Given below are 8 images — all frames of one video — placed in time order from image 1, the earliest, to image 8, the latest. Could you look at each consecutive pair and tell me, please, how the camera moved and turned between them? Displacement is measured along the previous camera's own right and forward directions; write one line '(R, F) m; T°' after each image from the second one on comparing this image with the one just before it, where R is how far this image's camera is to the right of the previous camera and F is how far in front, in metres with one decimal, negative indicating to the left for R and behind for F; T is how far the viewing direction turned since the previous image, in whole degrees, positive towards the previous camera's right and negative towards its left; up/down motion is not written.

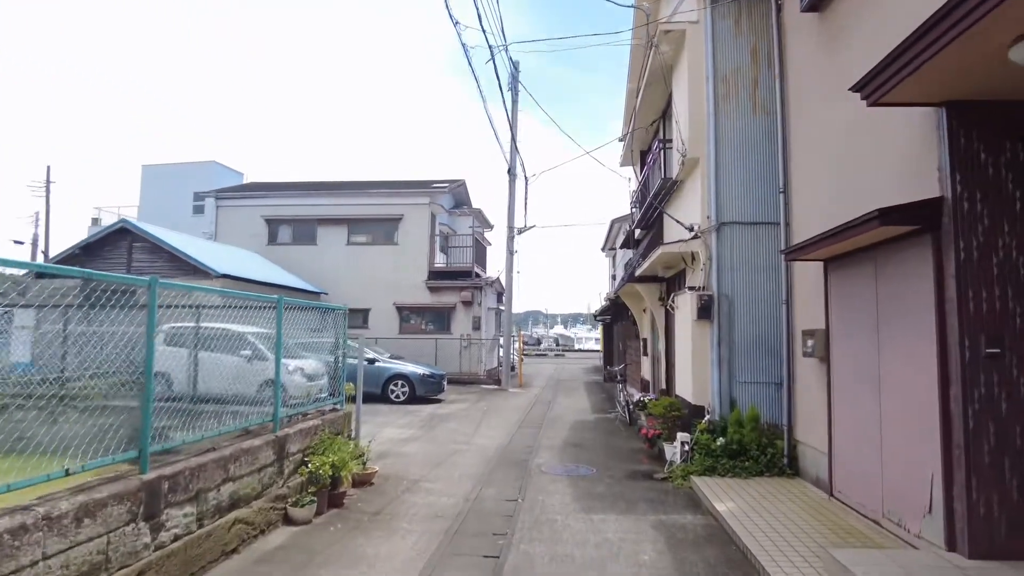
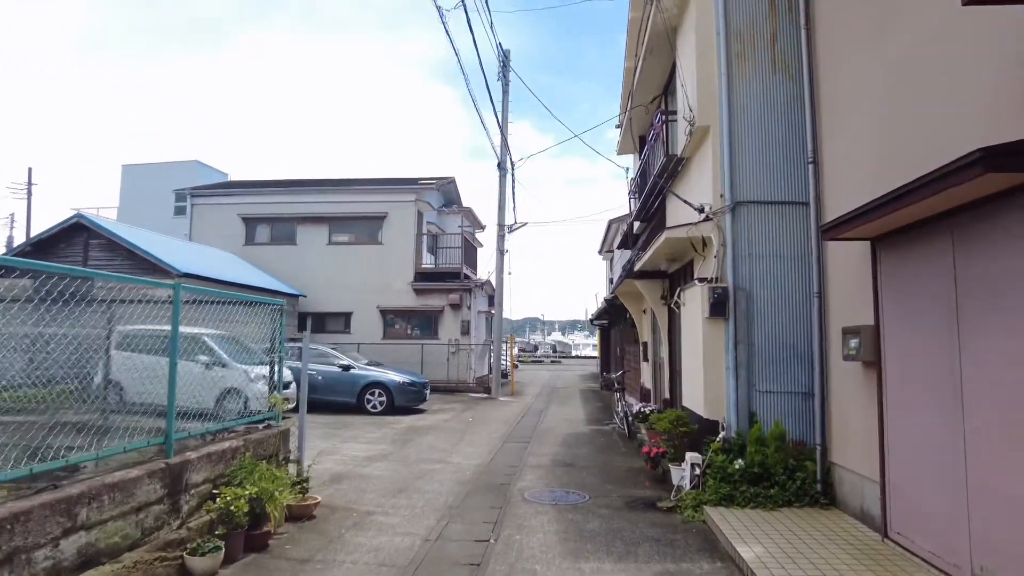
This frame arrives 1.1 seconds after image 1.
(+0.2, +1.2) m; 0°
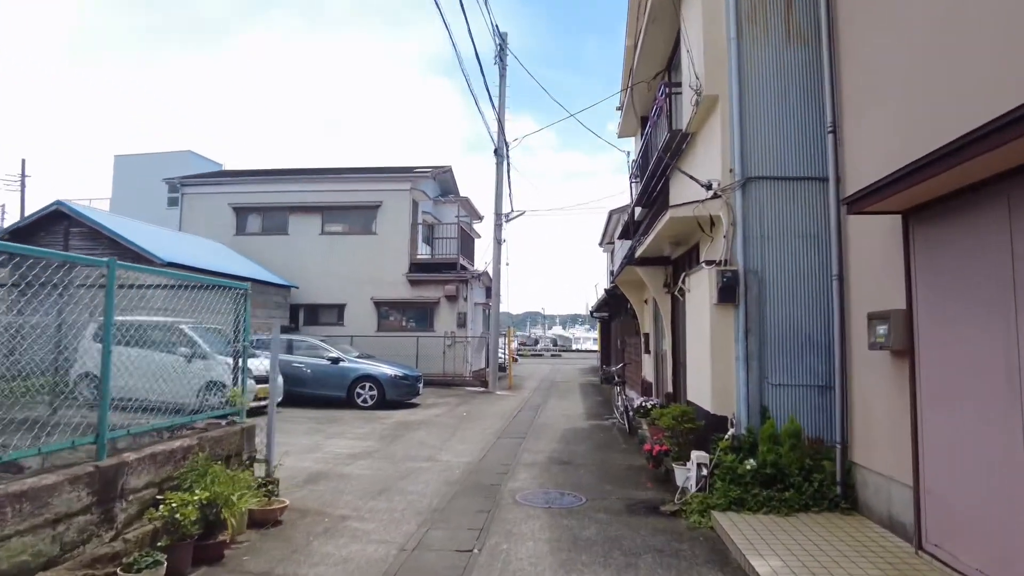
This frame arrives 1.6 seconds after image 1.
(+0.1, +0.5) m; 0°
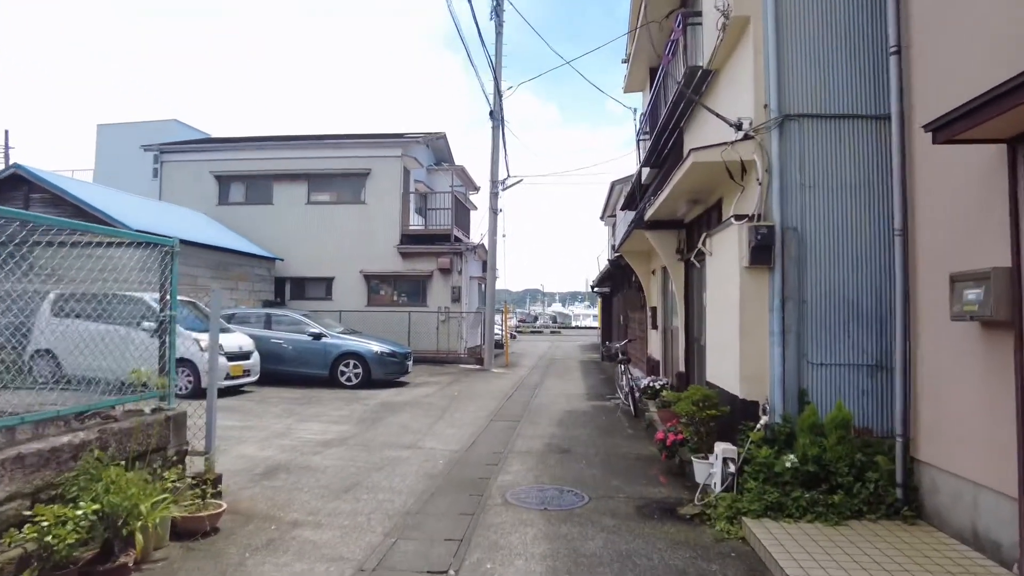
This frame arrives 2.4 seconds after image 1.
(+0.1, +1.0) m; 0°
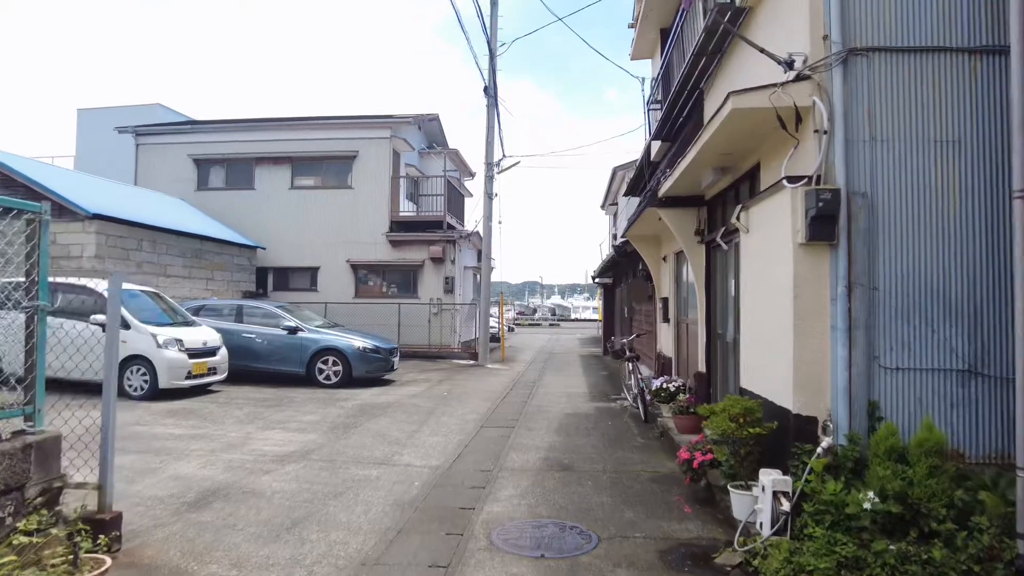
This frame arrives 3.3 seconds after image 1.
(+0.1, +1.1) m; 0°
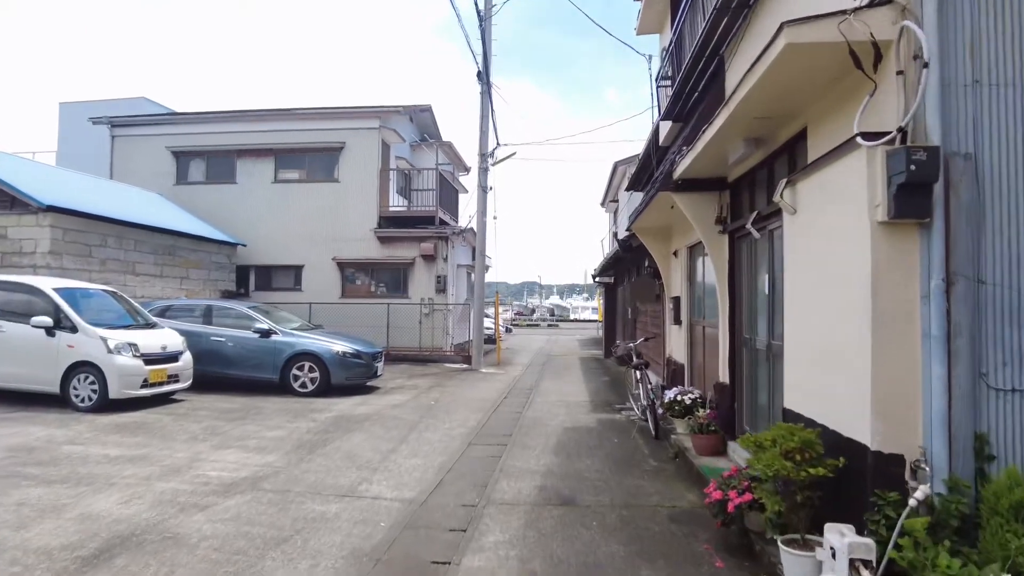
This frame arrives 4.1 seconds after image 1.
(+0.1, +1.0) m; 0°
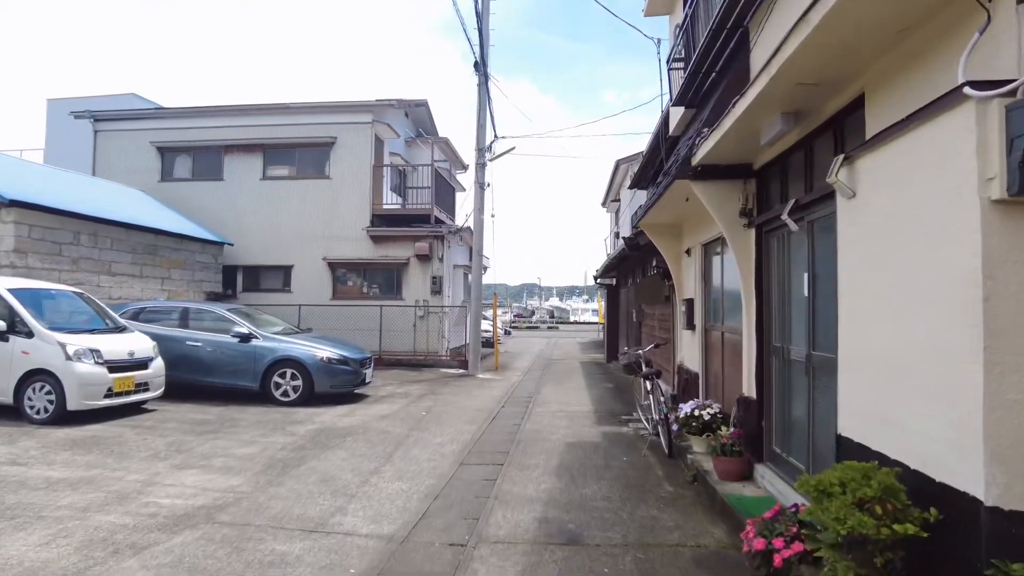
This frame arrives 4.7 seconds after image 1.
(0.0, +0.7) m; 0°
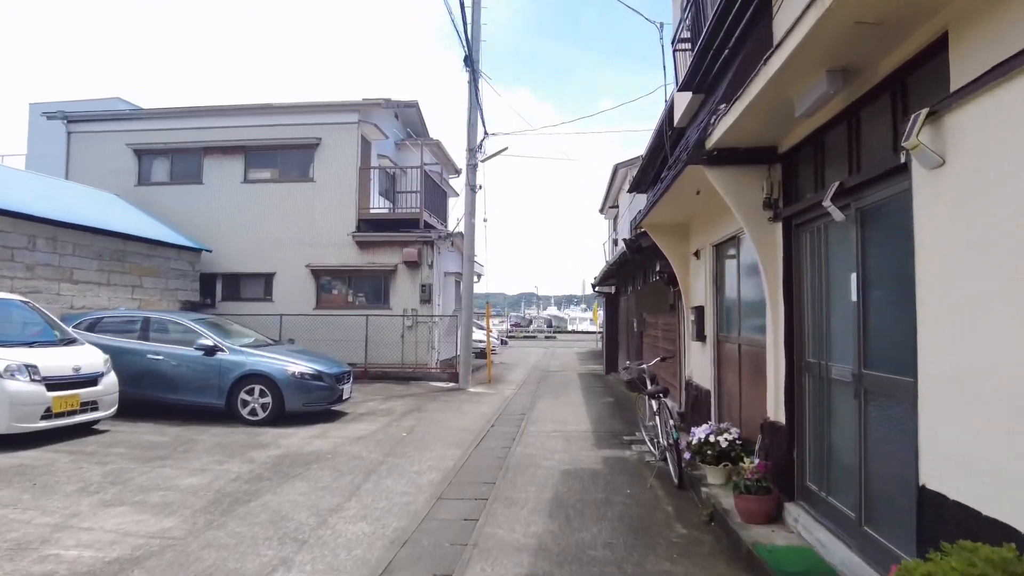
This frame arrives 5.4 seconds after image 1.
(+0.1, +0.8) m; 0°
